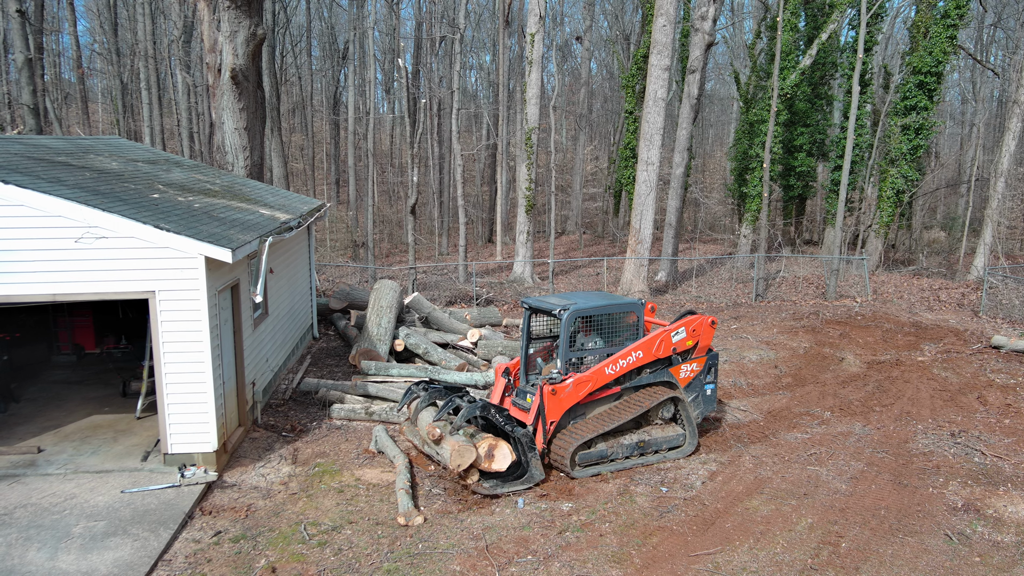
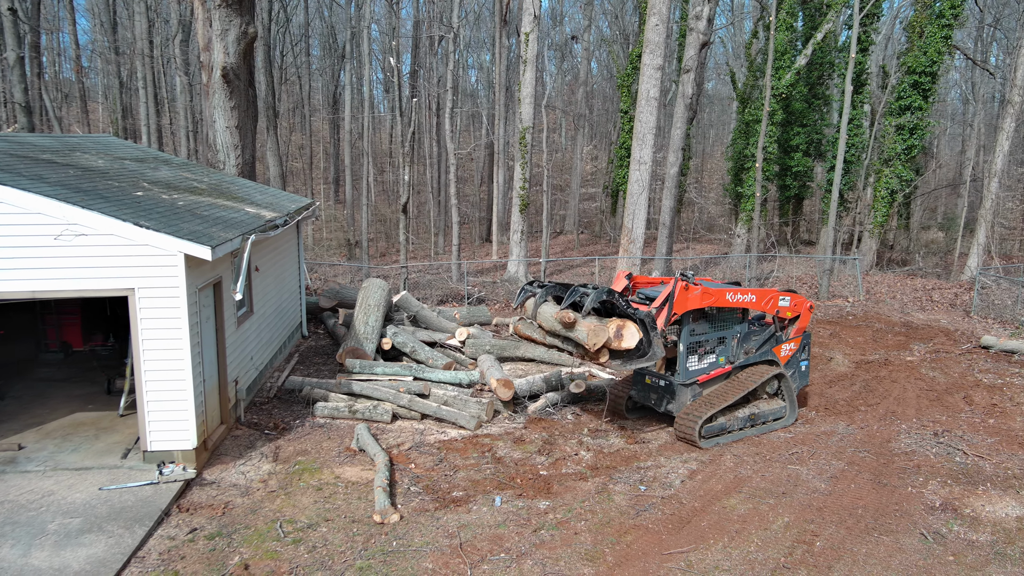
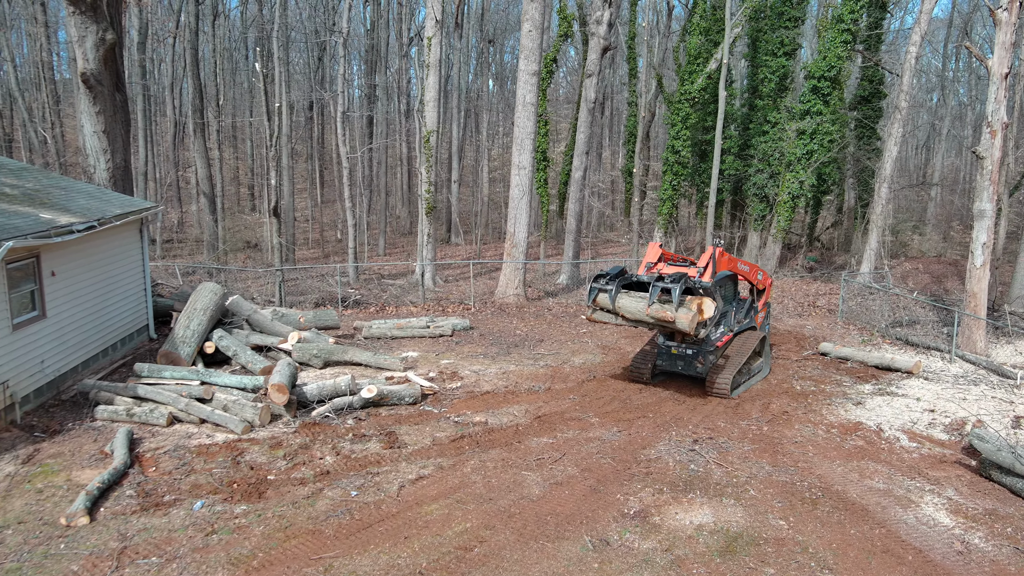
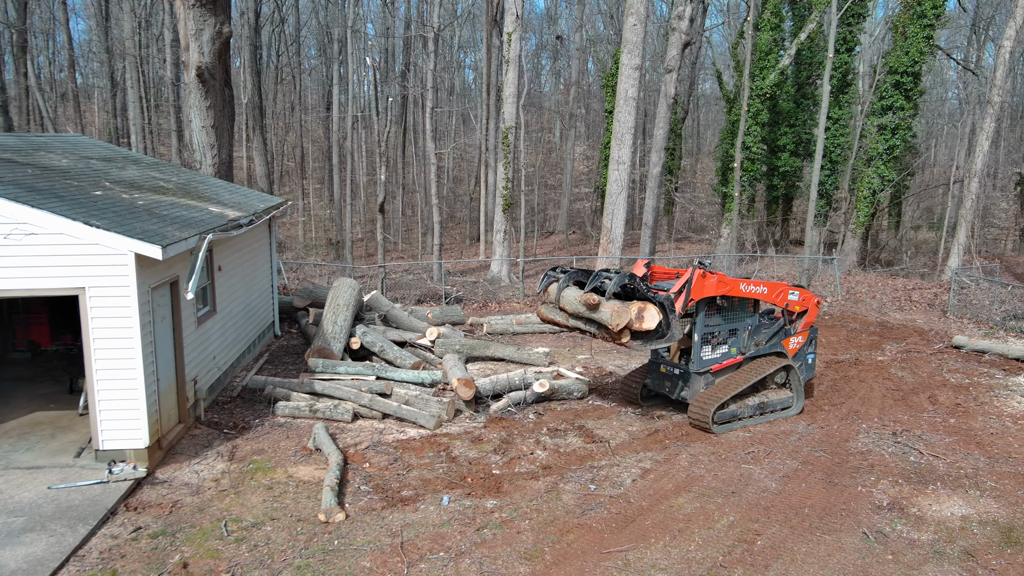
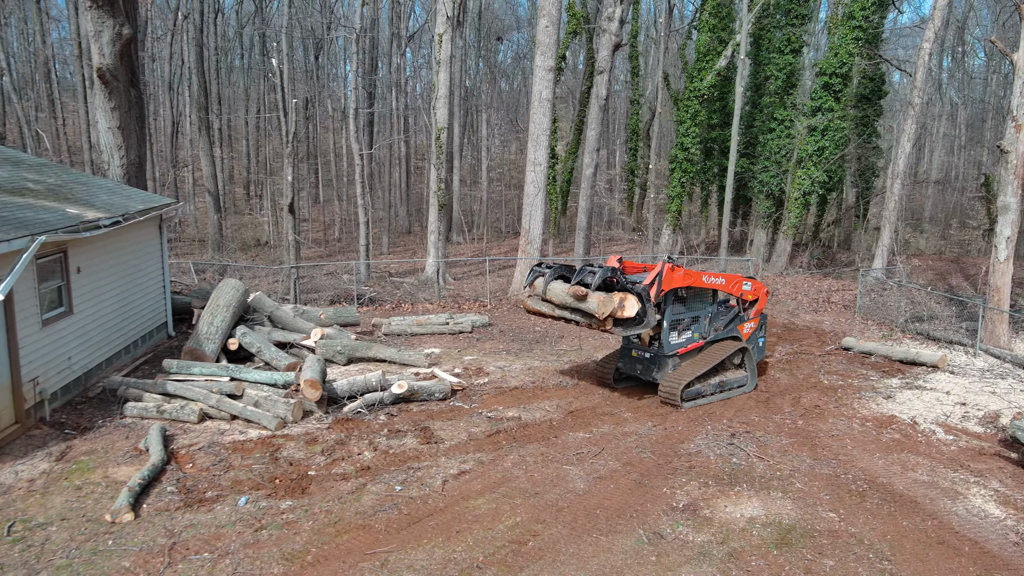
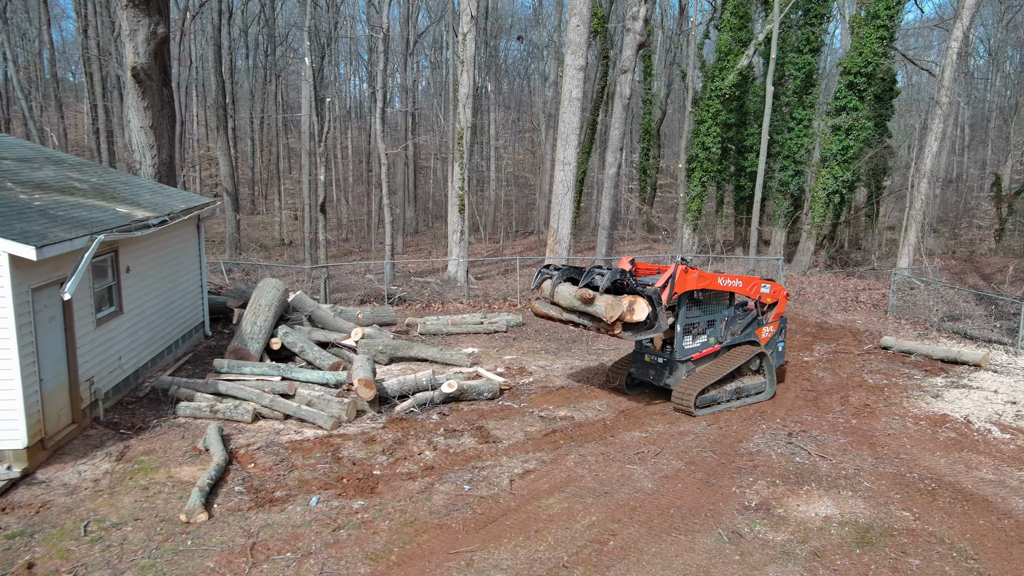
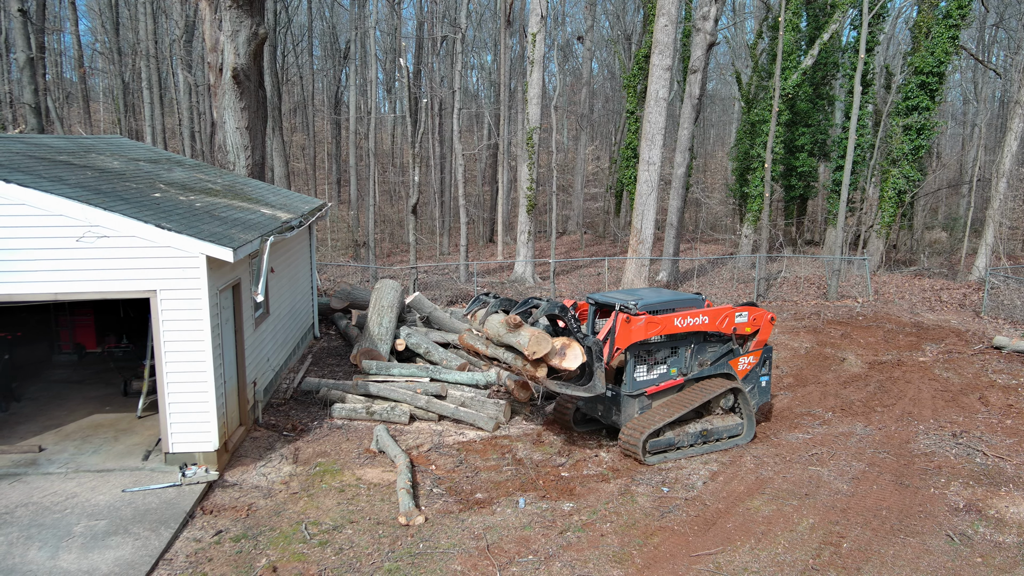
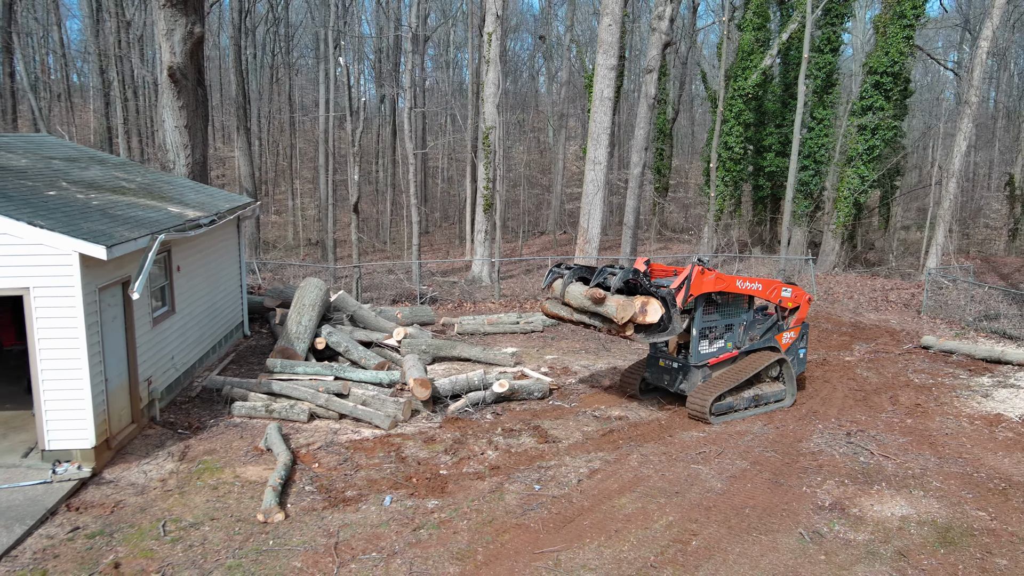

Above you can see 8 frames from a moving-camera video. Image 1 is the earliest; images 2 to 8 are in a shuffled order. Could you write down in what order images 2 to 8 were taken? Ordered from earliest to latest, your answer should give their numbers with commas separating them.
7, 2, 4, 8, 6, 5, 3
